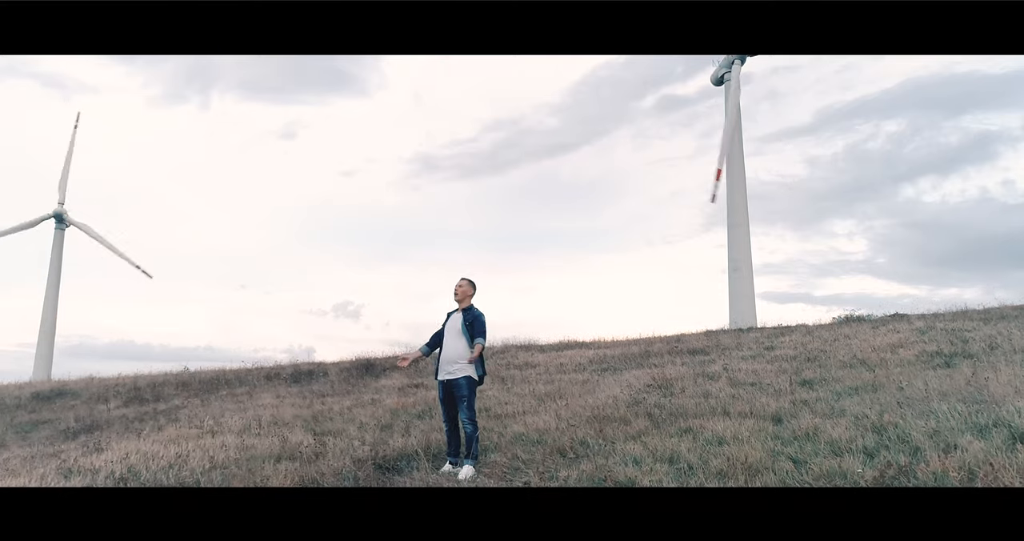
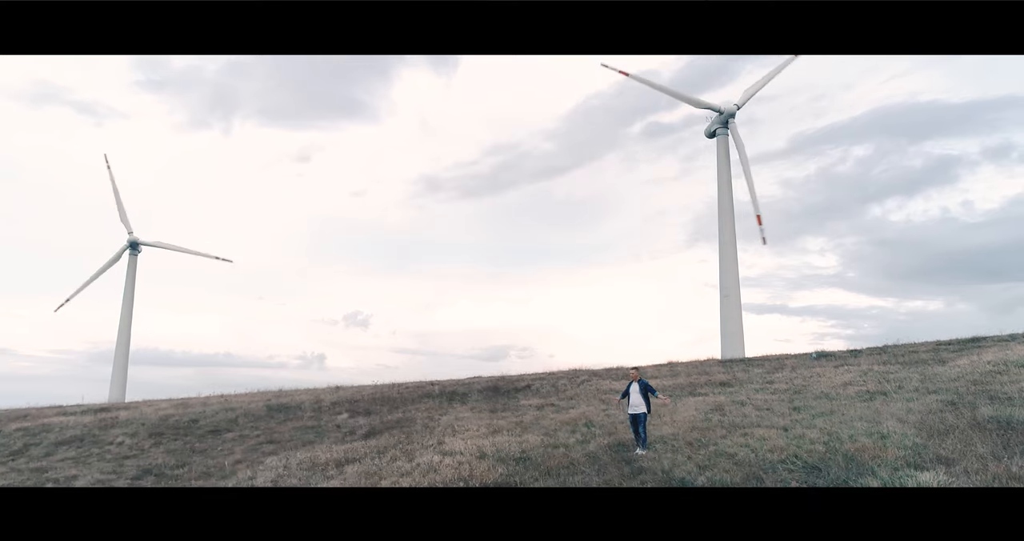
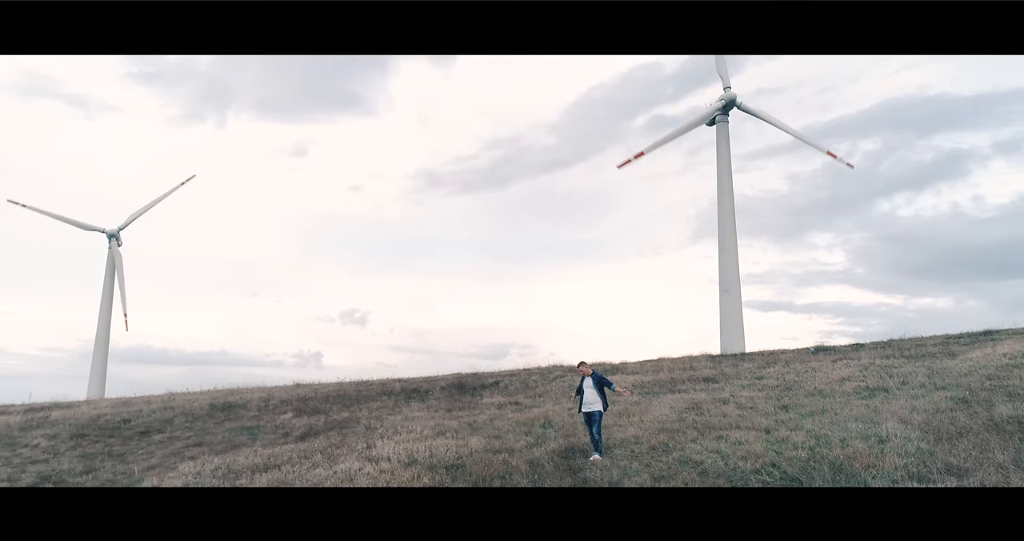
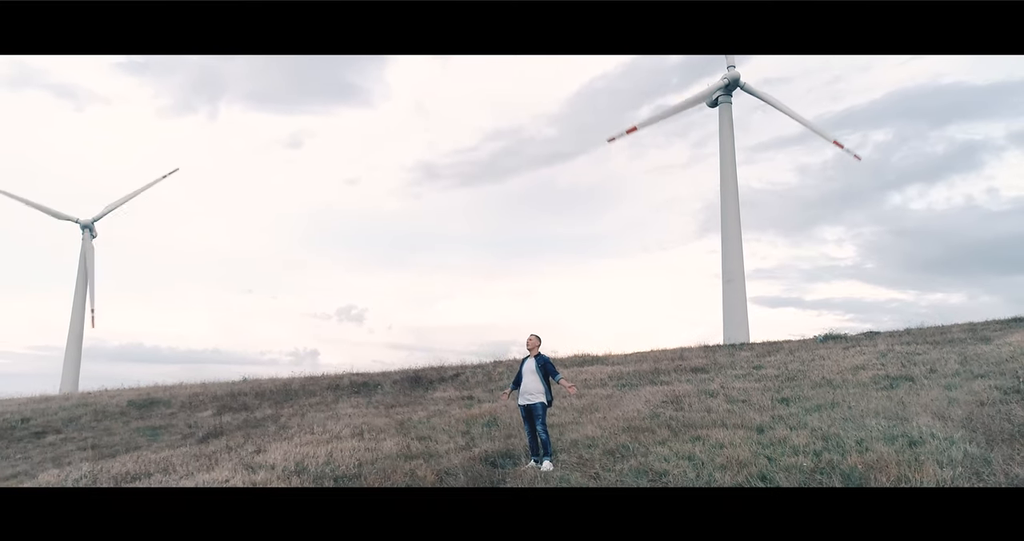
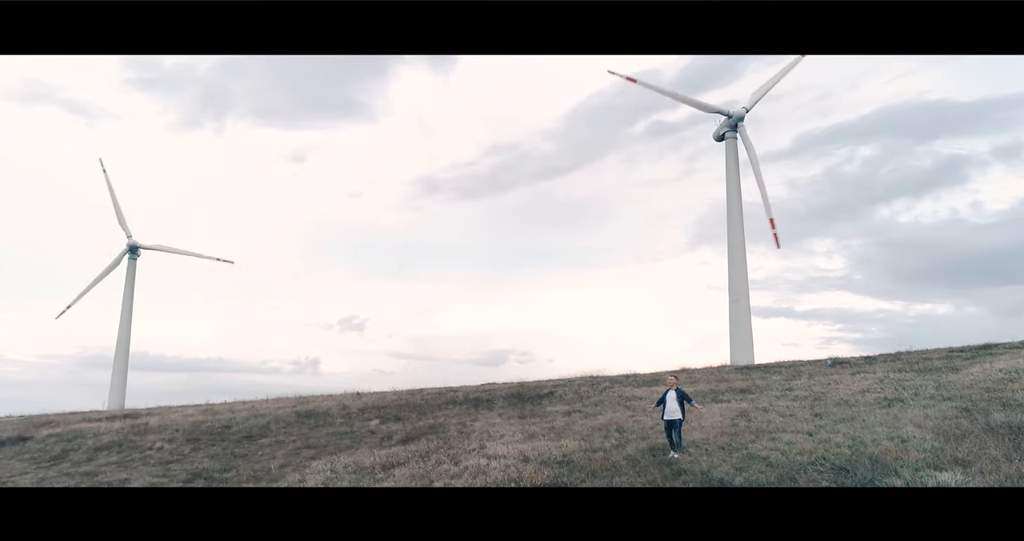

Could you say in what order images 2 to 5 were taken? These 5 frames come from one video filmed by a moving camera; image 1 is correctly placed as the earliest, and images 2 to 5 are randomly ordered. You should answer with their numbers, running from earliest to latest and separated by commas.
4, 3, 2, 5
